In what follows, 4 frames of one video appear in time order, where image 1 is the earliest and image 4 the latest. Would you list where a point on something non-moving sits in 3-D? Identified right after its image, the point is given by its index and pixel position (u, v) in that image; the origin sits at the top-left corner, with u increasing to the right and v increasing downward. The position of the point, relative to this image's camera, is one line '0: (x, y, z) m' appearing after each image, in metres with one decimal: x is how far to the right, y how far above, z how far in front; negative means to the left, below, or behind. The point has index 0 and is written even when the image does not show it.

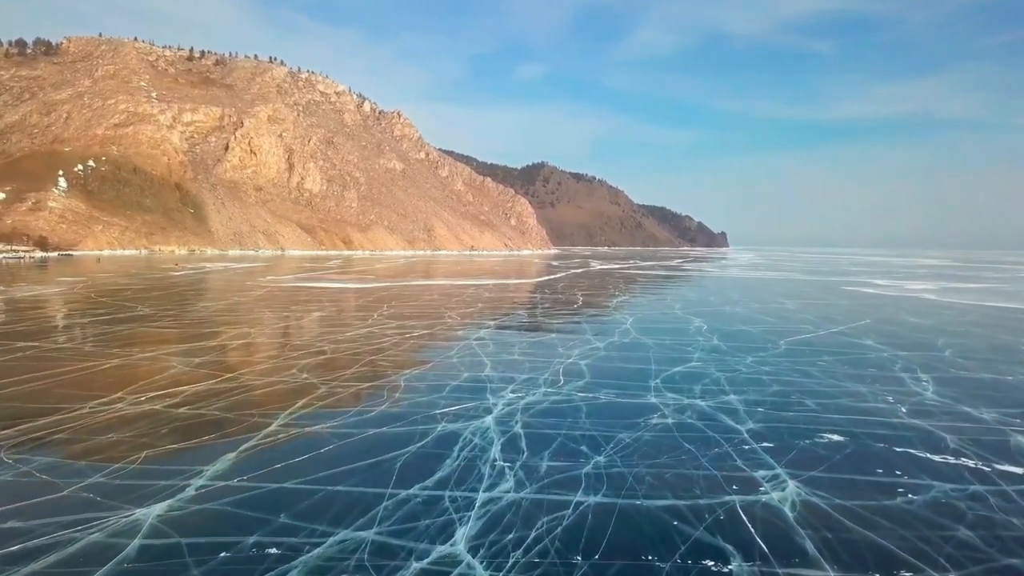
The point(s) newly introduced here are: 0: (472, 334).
0: (-0.8, -0.9, +15.3) m
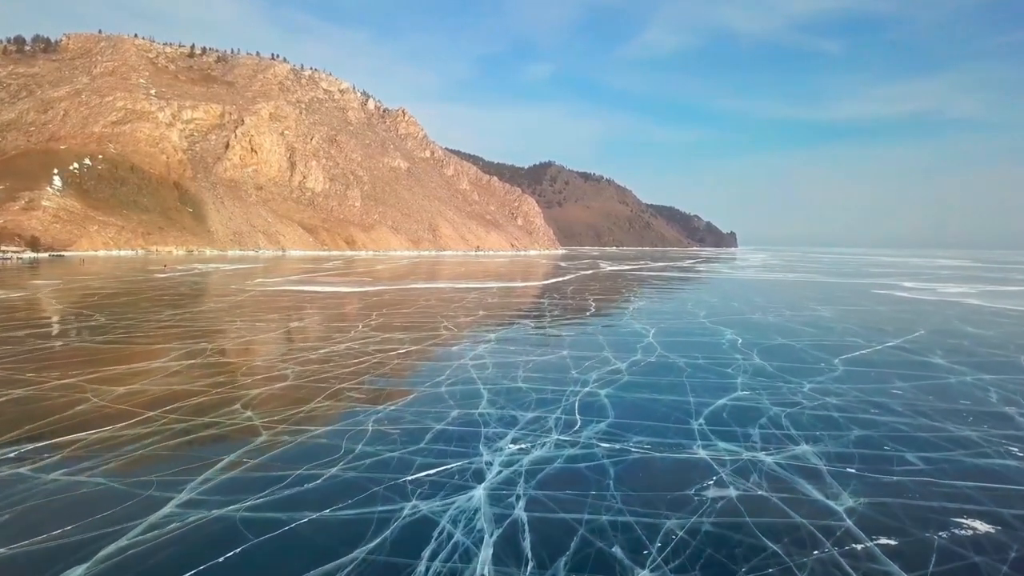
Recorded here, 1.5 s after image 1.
0: (-0.7, -1.0, +12.9) m
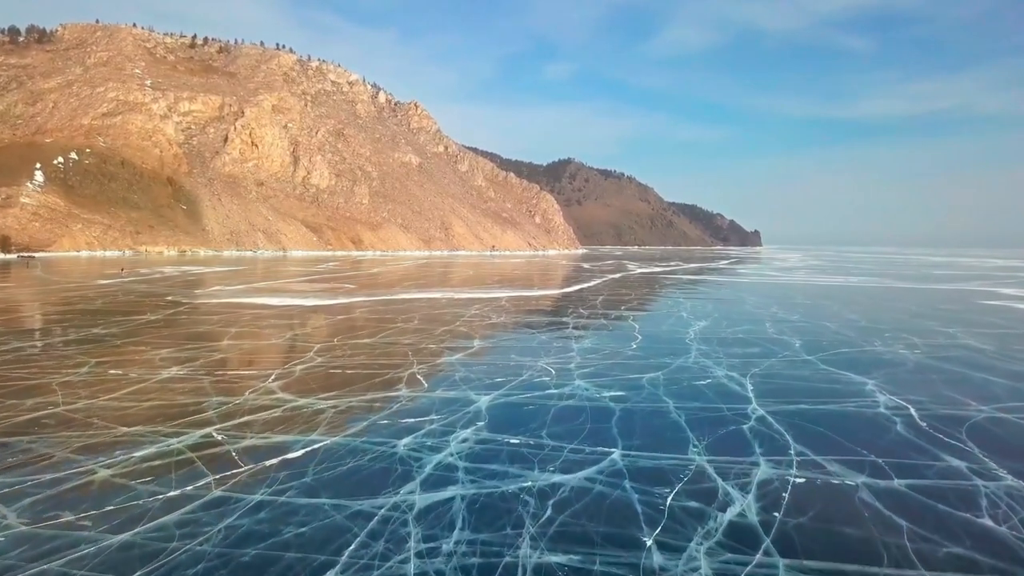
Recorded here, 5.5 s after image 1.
0: (-0.7, -1.4, +6.6) m
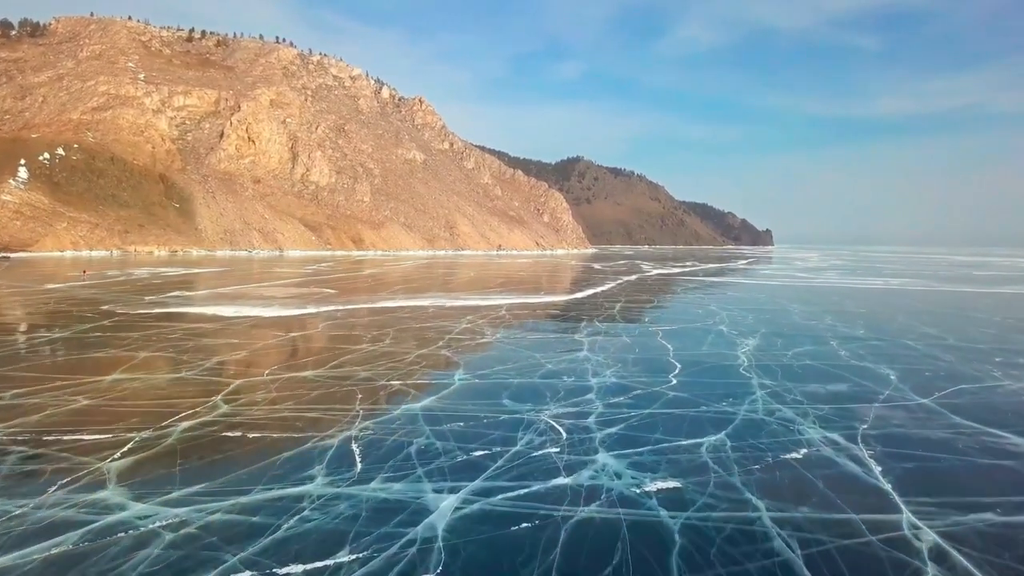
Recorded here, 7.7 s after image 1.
0: (-0.9, -1.6, +2.9) m
